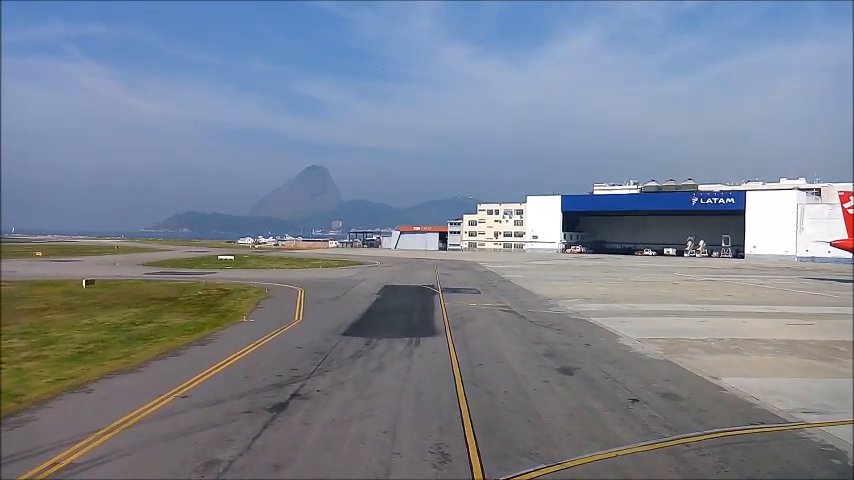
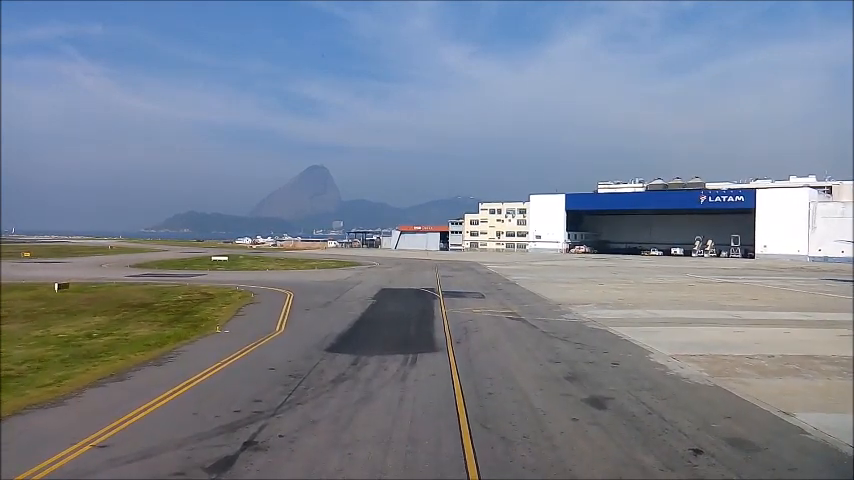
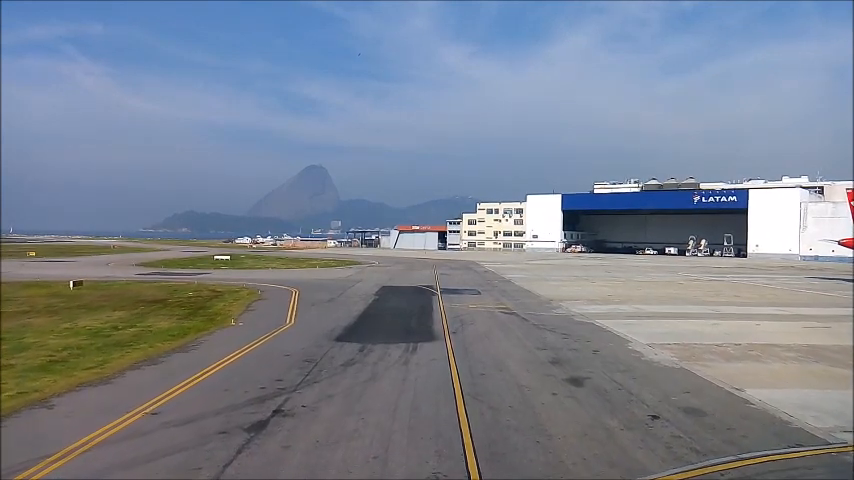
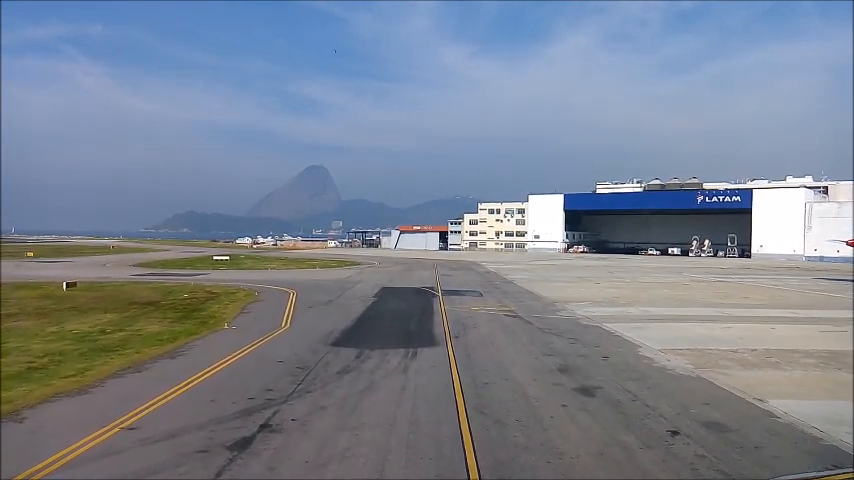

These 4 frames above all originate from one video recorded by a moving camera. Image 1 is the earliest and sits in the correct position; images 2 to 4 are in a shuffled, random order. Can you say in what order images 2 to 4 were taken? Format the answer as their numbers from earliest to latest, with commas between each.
3, 4, 2
